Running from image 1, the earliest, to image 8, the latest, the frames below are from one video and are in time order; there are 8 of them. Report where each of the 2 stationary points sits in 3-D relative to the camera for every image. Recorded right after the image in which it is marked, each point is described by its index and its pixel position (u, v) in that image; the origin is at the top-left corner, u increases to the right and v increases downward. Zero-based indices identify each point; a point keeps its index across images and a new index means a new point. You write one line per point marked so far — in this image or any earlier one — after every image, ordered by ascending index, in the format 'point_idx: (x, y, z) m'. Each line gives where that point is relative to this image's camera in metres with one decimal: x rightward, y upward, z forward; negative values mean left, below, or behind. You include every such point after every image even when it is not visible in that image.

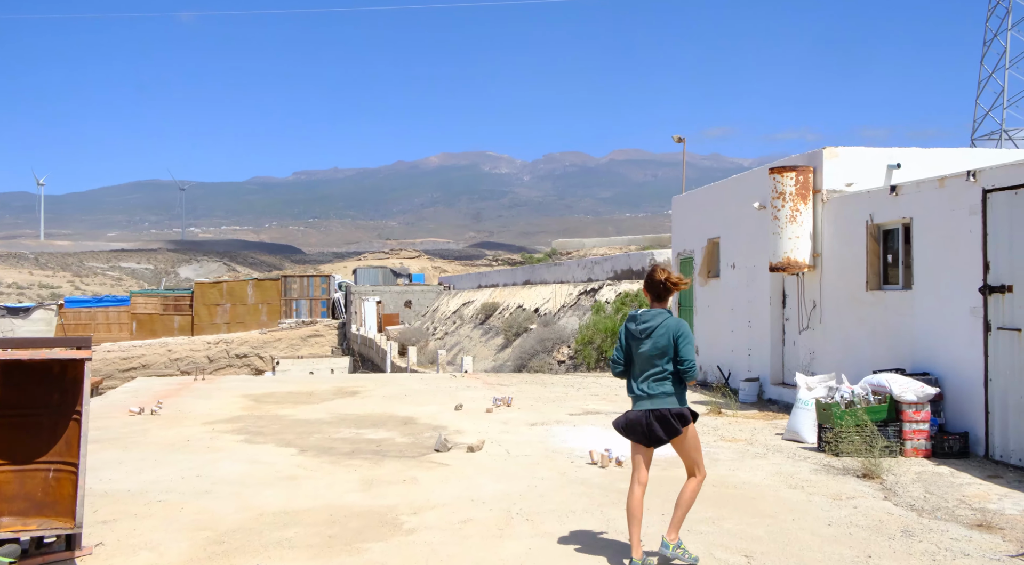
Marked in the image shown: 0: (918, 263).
0: (+4.6, +0.2, +10.6) m
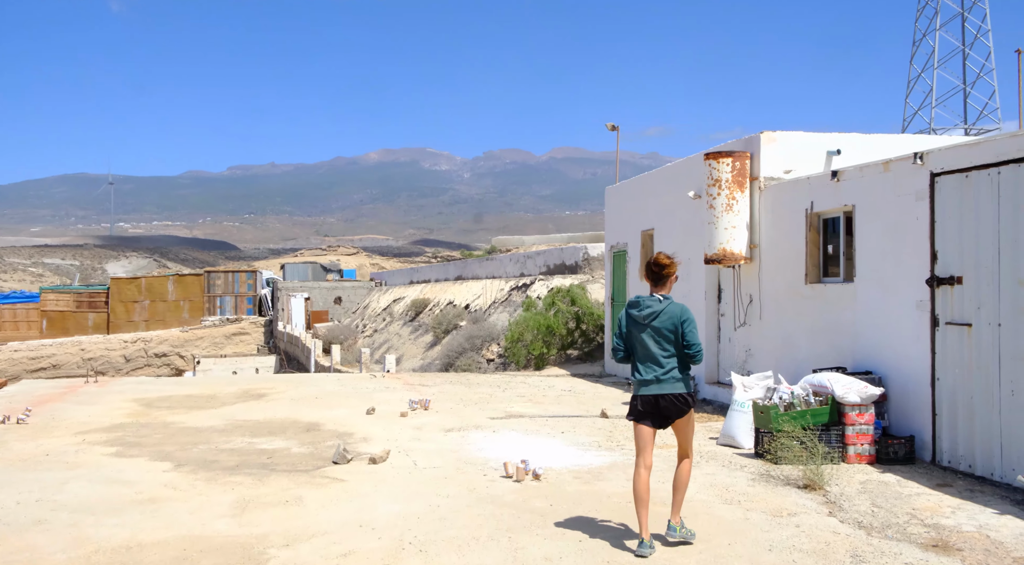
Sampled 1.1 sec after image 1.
0: (+3.7, +0.3, +10.0) m
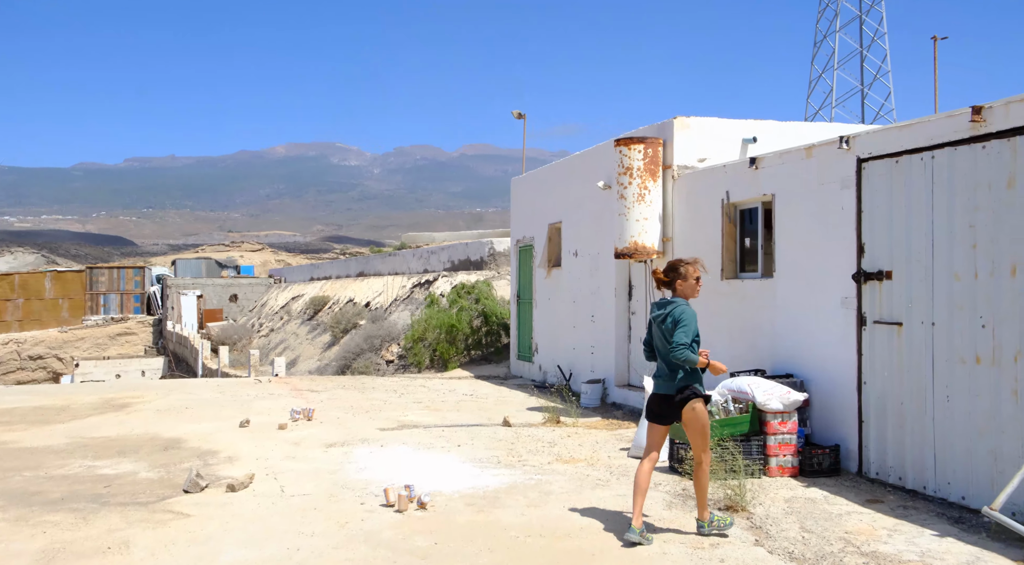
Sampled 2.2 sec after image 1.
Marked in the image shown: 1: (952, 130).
0: (+2.6, +0.4, +9.3) m
1: (+3.4, +1.2, +7.2) m
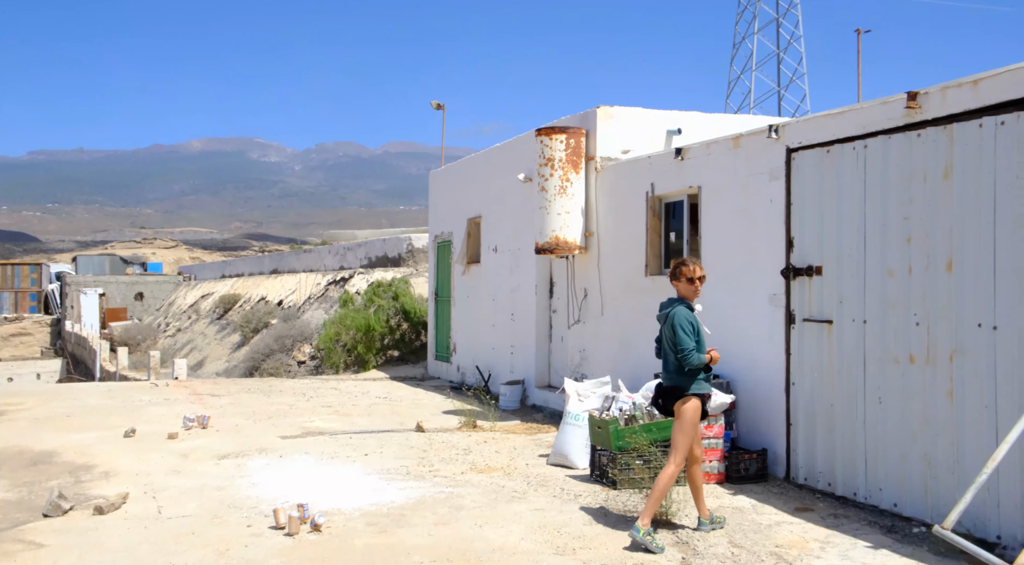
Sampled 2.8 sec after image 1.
0: (+1.8, +0.4, +8.8) m
1: (+2.7, +1.2, +6.9) m
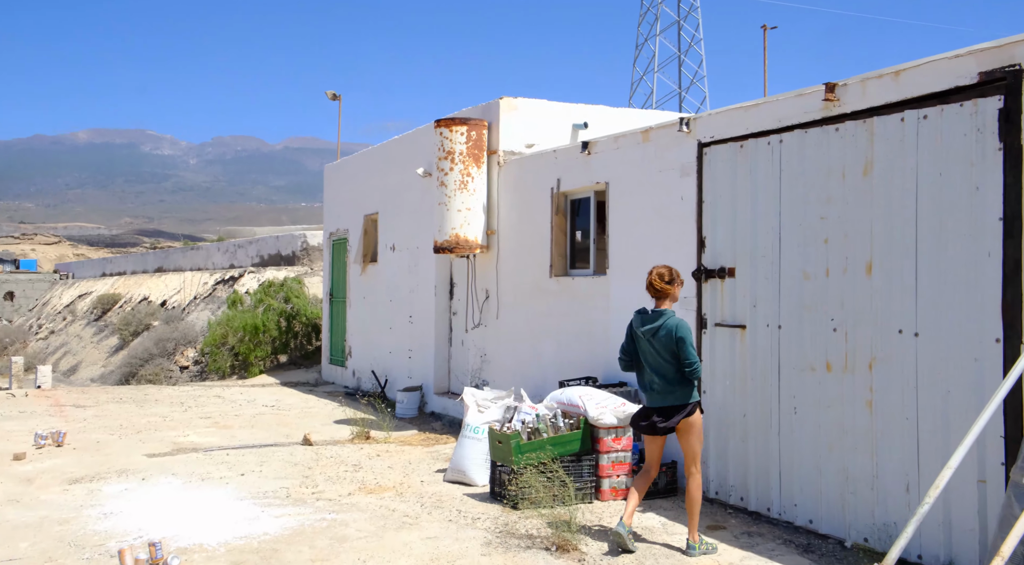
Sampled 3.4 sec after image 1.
0: (+0.9, +0.4, +8.4) m
1: (+2.0, +1.2, +6.5) m
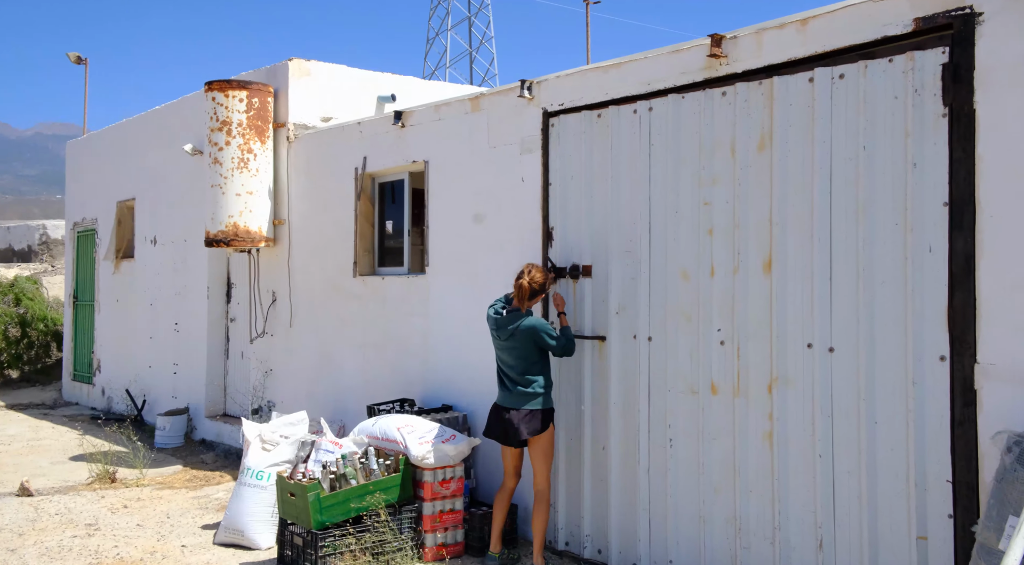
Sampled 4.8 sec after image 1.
0: (-0.6, +0.4, +6.8) m
1: (+0.9, +1.2, +5.3) m
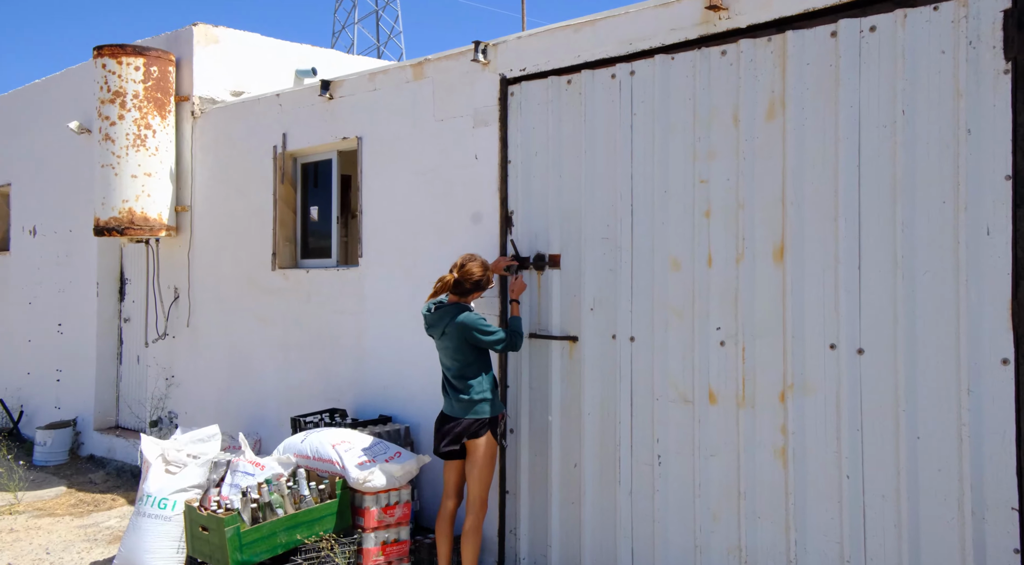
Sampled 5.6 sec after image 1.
0: (-0.9, +0.4, +5.9) m
1: (+0.8, +1.2, +4.5) m
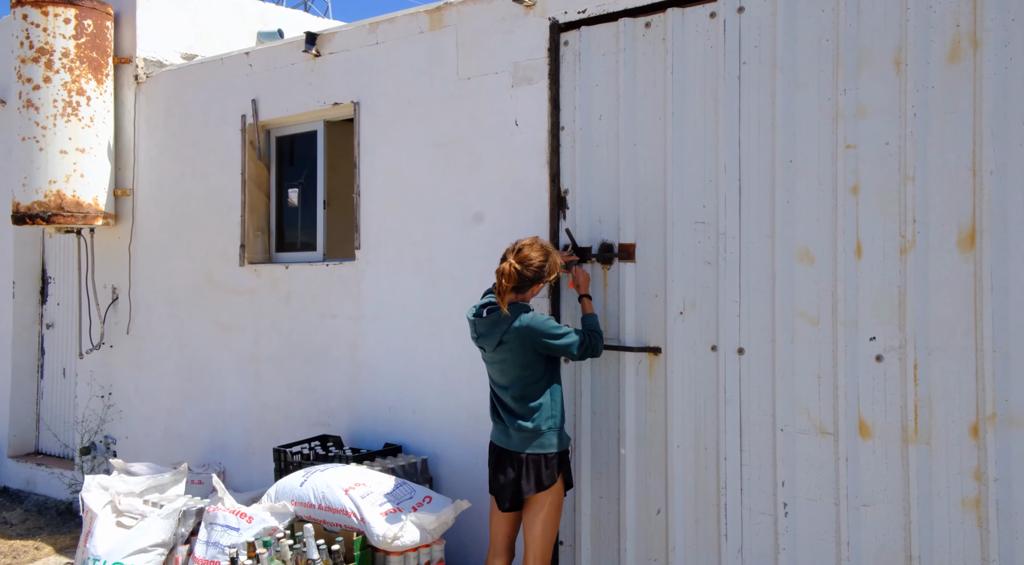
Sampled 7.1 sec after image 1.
0: (-0.7, +0.4, +4.8) m
1: (+1.1, +1.2, +3.5) m
